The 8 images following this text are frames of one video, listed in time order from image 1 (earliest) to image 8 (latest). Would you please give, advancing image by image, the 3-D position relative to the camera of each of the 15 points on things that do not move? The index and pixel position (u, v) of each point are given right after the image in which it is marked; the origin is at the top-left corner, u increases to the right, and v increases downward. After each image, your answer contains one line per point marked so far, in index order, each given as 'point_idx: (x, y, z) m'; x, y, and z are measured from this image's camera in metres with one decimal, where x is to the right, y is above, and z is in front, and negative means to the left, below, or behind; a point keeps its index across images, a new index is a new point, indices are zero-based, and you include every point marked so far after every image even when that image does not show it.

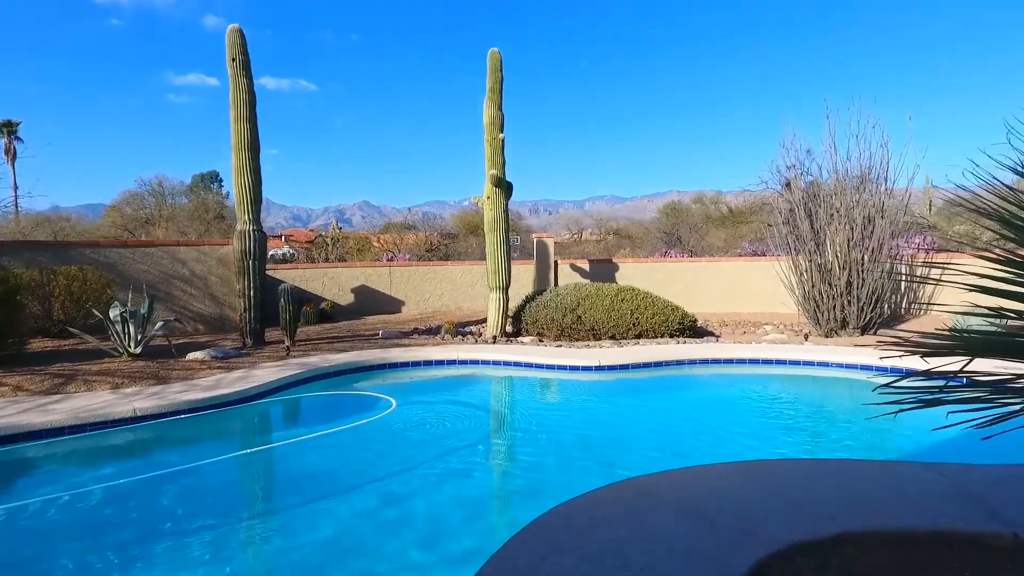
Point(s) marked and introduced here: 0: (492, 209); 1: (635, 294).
0: (-0.2, +1.0, +9.8) m
1: (+1.5, -0.1, +9.3) m
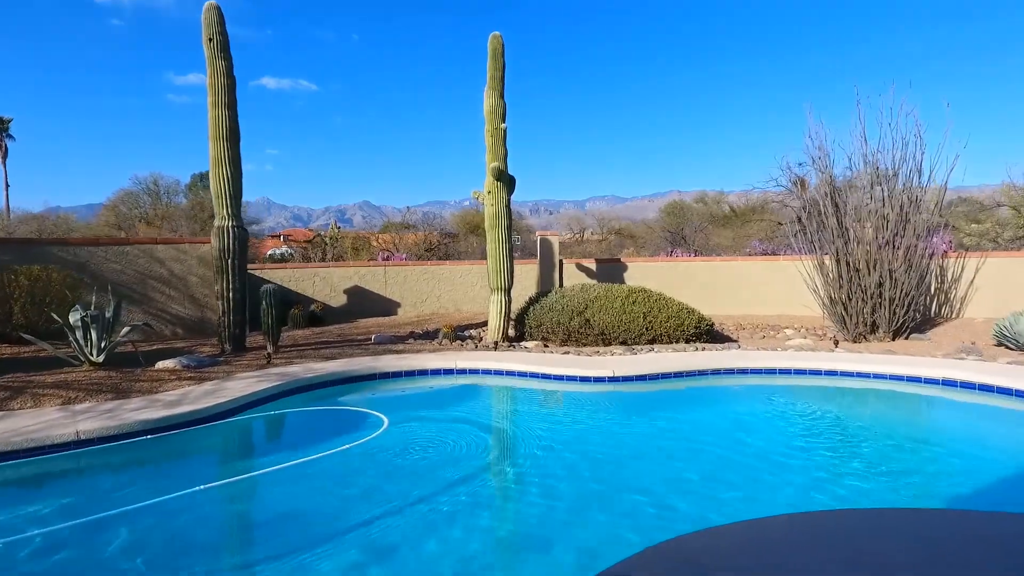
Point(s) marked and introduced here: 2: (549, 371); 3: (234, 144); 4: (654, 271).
0: (-0.2, +1.0, +9.1) m
1: (+1.5, -0.1, +8.7) m
2: (+0.3, -0.6, +6.1) m
3: (-2.5, +1.3, +7.2) m
4: (+2.1, +0.2, +11.4) m
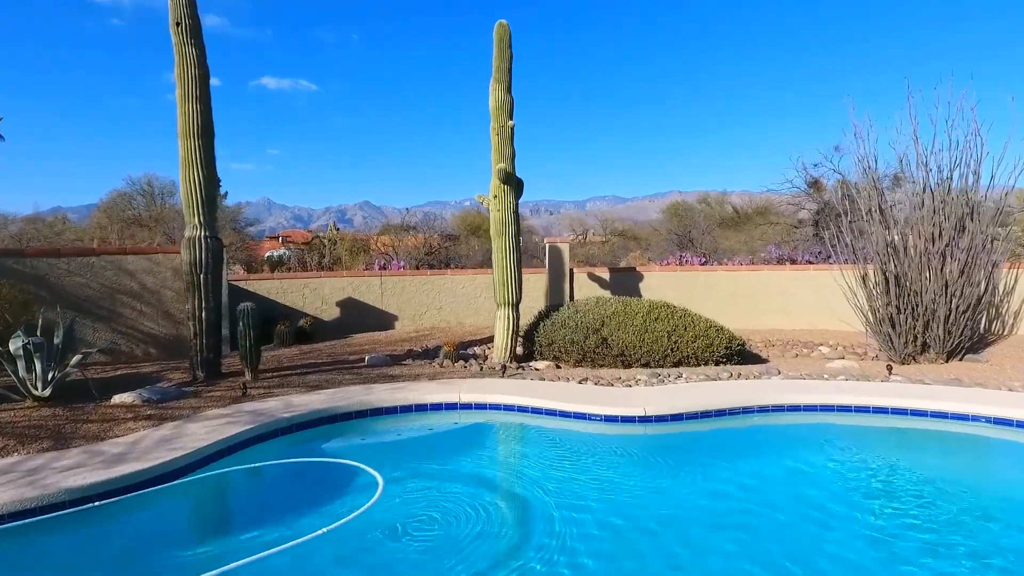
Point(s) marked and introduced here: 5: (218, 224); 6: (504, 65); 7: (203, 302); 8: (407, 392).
0: (-0.1, +0.8, +8.2) m
1: (+1.6, -0.2, +7.8) m
2: (+0.4, -0.8, +5.2) m
3: (-2.4, +1.2, +6.3) m
4: (+2.2, +0.1, +10.5) m
5: (-2.4, +0.5, +6.4) m
6: (-0.1, +2.4, +8.4) m
7: (-2.5, -0.1, +6.3) m
8: (-0.7, -0.7, +5.6) m
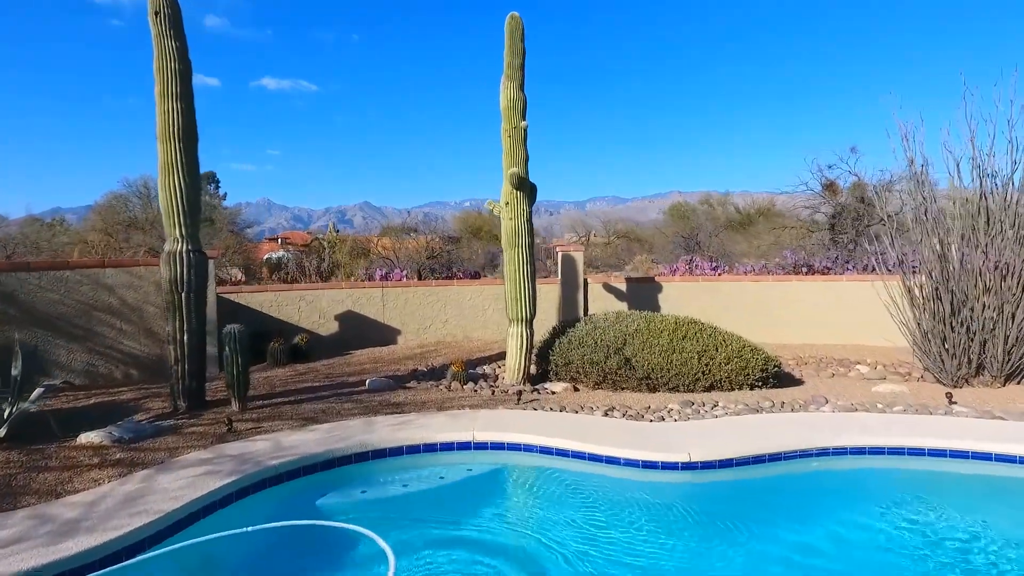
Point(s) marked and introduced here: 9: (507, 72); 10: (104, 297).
0: (0.0, +0.7, +7.6) m
1: (+1.7, -0.4, +7.2) m
2: (+0.5, -0.9, +4.6) m
3: (-2.3, +1.0, +5.7) m
4: (+2.3, 0.0, +9.9) m
5: (-2.3, +0.4, +5.7) m
6: (0.0, +2.2, +7.7) m
7: (-2.3, -0.3, +5.6) m
8: (-0.6, -0.9, +4.9) m
9: (0.0, +2.1, +7.7) m
10: (-3.6, -0.1, +7.1) m
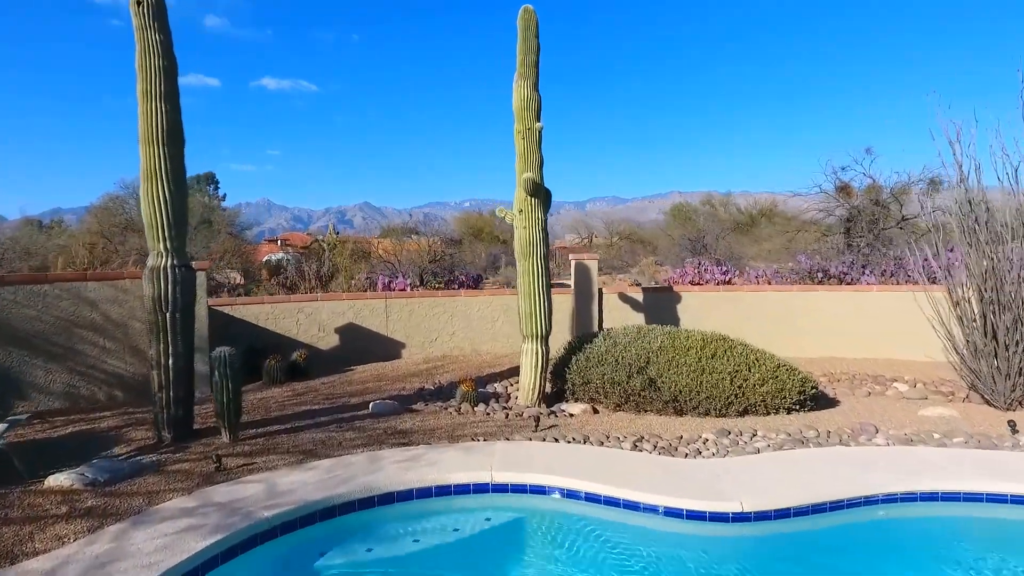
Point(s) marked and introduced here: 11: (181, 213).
0: (+0.1, +0.5, +7.0) m
1: (+1.8, -0.5, +6.6) m
2: (+0.6, -1.1, +4.0) m
3: (-2.2, +0.9, +5.2) m
4: (+2.4, -0.2, +9.3) m
5: (-2.1, +0.3, +5.2) m
6: (+0.2, +2.1, +7.2) m
7: (-2.2, -0.4, +5.1) m
8: (-0.5, -1.0, +4.4) m
9: (+0.1, +2.0, +7.2) m
10: (-3.5, -0.2, +6.5) m
11: (-2.2, +0.5, +5.2) m
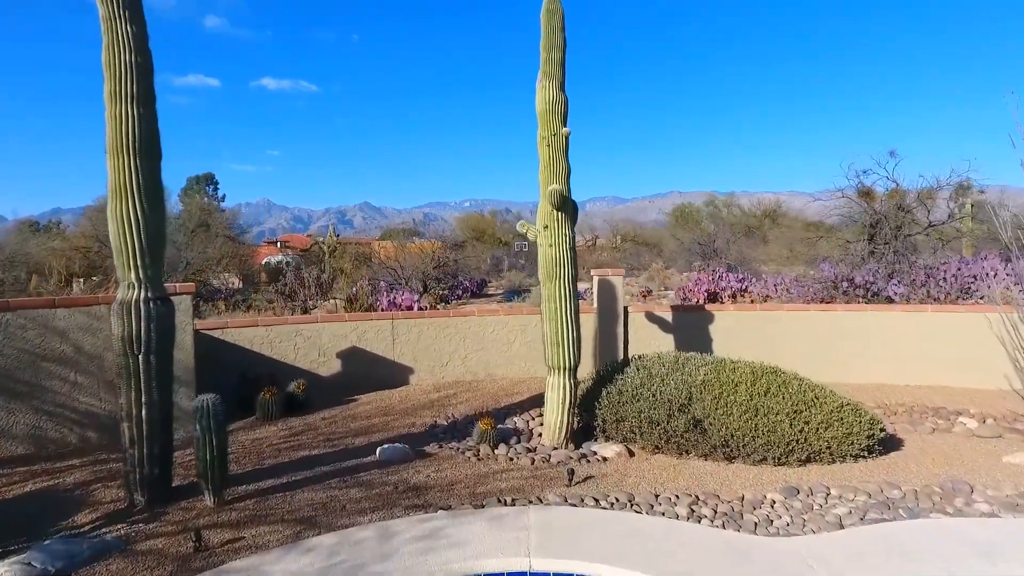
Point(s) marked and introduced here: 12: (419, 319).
0: (+0.3, +0.3, +6.3) m
1: (+2.0, -0.7, +5.8) m
2: (+0.8, -1.3, +3.3) m
3: (-2.0, +0.7, +4.4) m
4: (+2.6, -0.4, +8.6) m
5: (-1.9, +0.1, +4.4) m
6: (+0.4, +1.9, +6.4) m
7: (-2.0, -0.6, +4.3) m
8: (-0.3, -1.2, +3.6) m
9: (+0.3, +1.8, +6.4) m
10: (-3.3, -0.4, +5.8) m
11: (-2.0, +0.3, +4.4) m
12: (-1.0, -0.3, +8.2) m
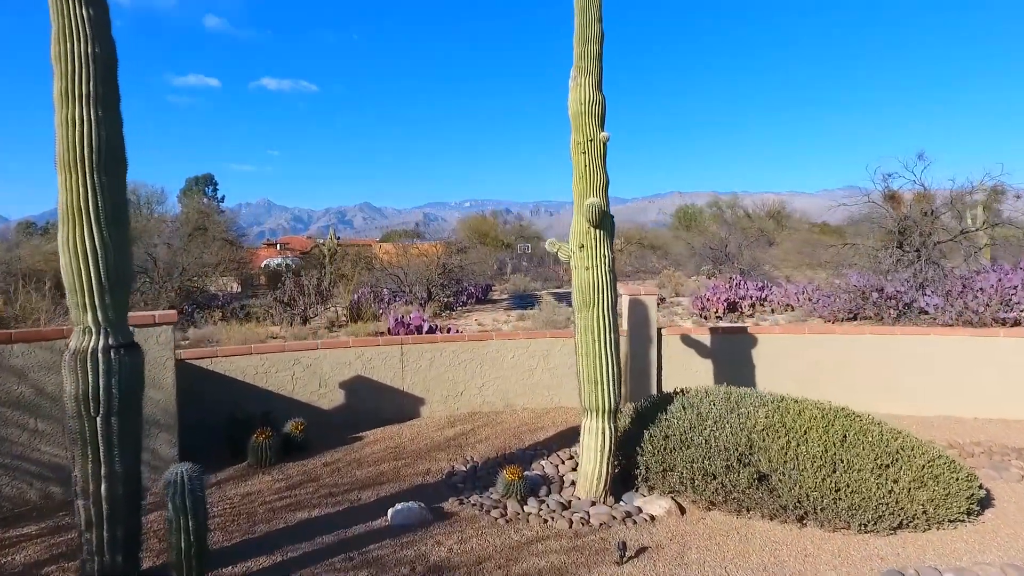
0: (+0.5, +0.1, +5.4) m
1: (+2.2, -0.9, +5.0) m
2: (+1.0, -1.5, +2.4) m
3: (-1.8, +0.5, +3.5) m
4: (+2.8, -0.6, +7.7) m
5: (-1.7, -0.1, +3.6) m
6: (+0.6, +1.7, +5.6) m
7: (-1.8, -0.8, +3.5) m
8: (-0.1, -1.4, +2.8) m
9: (+0.5, +1.6, +5.6) m
10: (-3.1, -0.6, +4.9) m
11: (-1.8, +0.1, +3.6) m
12: (-0.7, -0.5, +7.3) m
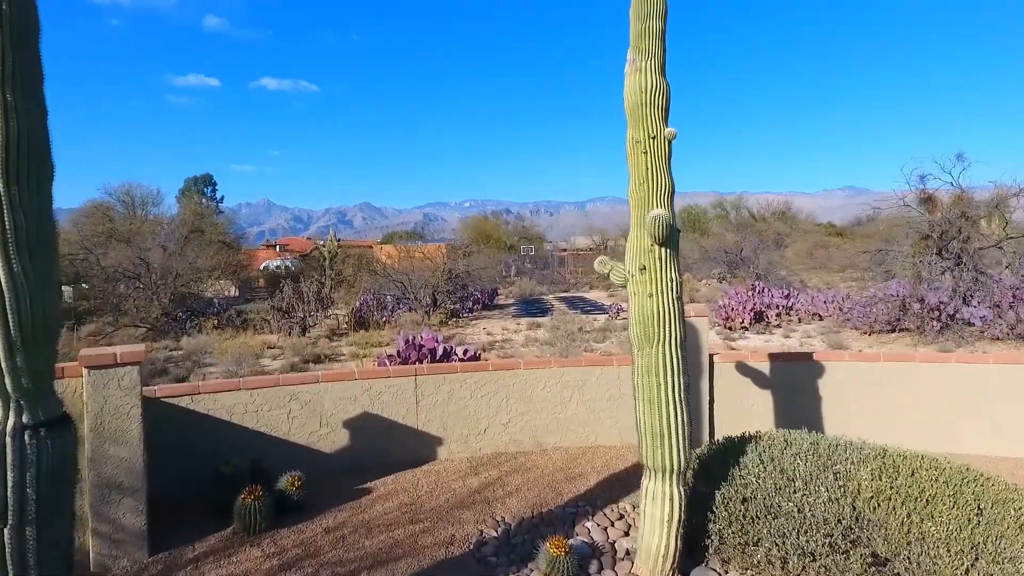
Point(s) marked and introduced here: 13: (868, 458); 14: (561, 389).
0: (+0.8, 0.0, +4.4) m
1: (+2.5, -1.1, +4.0) m
2: (+1.3, -1.6, +1.4) m
3: (-1.5, +0.3, +2.5) m
4: (+3.1, -0.7, +6.7) m
5: (-1.5, -0.3, +2.6) m
6: (+0.8, +1.5, +4.6) m
7: (-1.6, -1.0, +2.5) m
8: (+0.2, -1.6, +1.8) m
9: (+0.7, +1.4, +4.6) m
10: (-2.9, -0.8, +3.9) m
11: (-1.5, -0.1, +2.6) m
12: (-0.5, -0.7, +6.3) m
13: (+2.0, -1.0, +4.5) m
14: (+0.4, -0.8, +6.6) m
